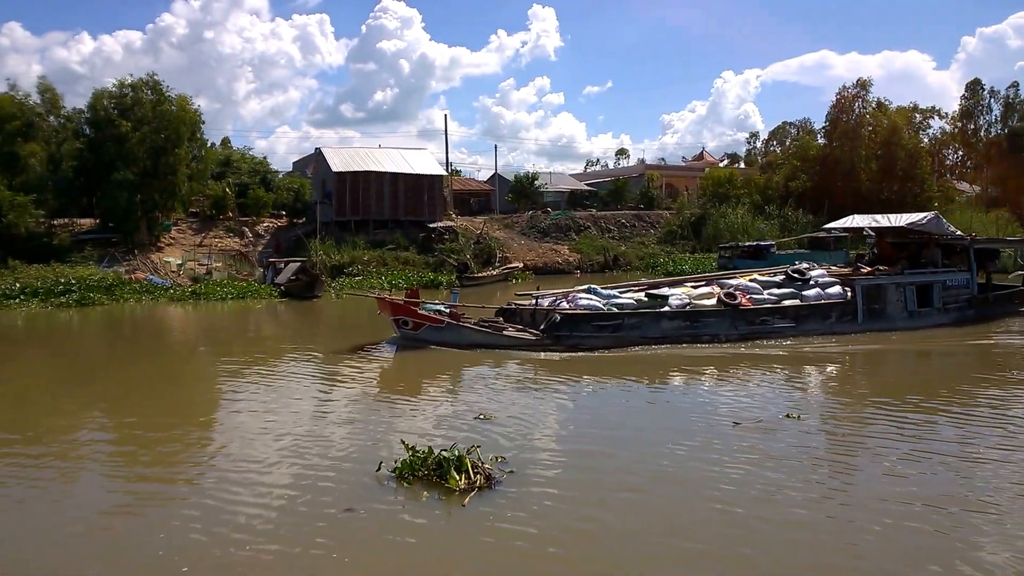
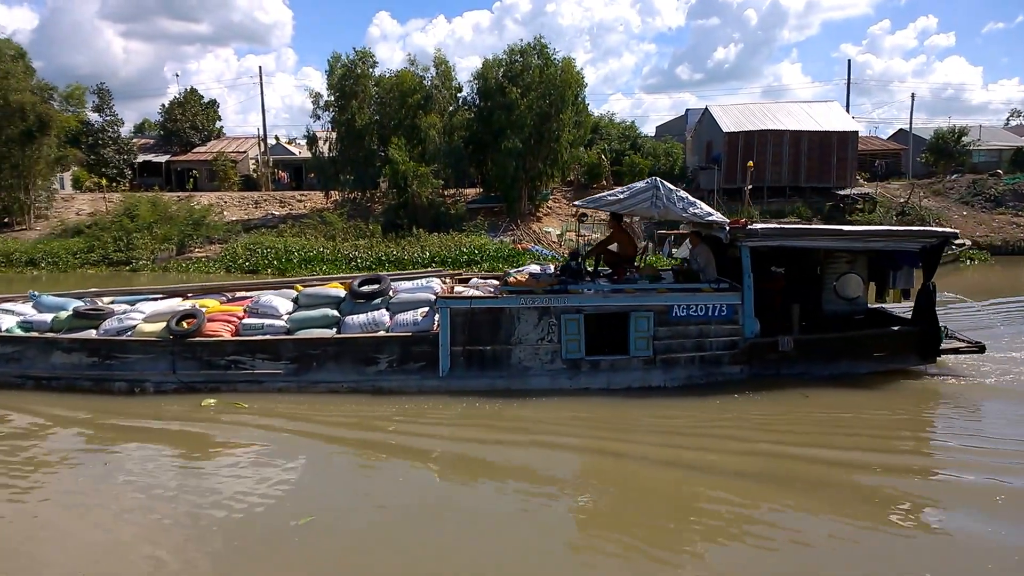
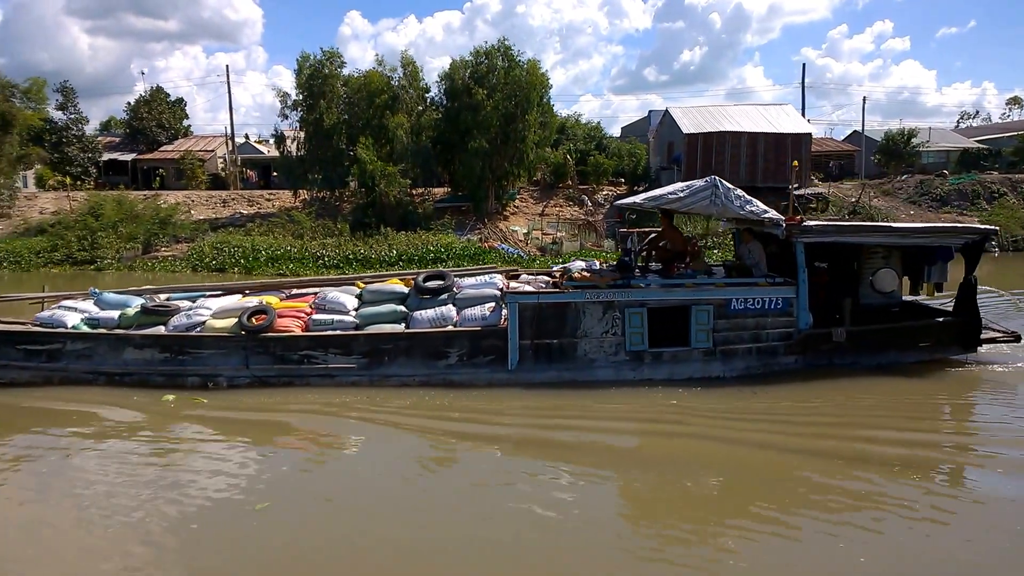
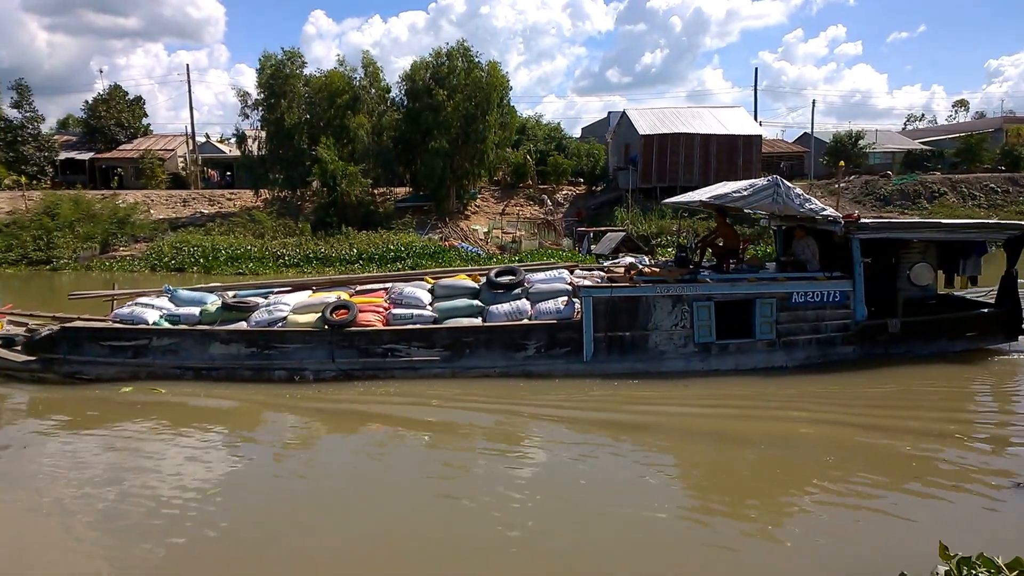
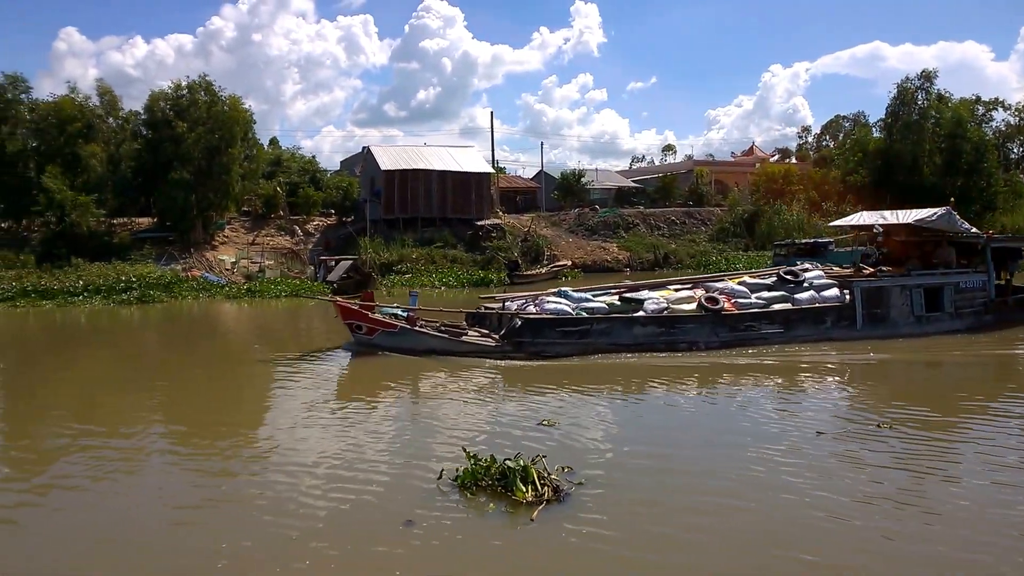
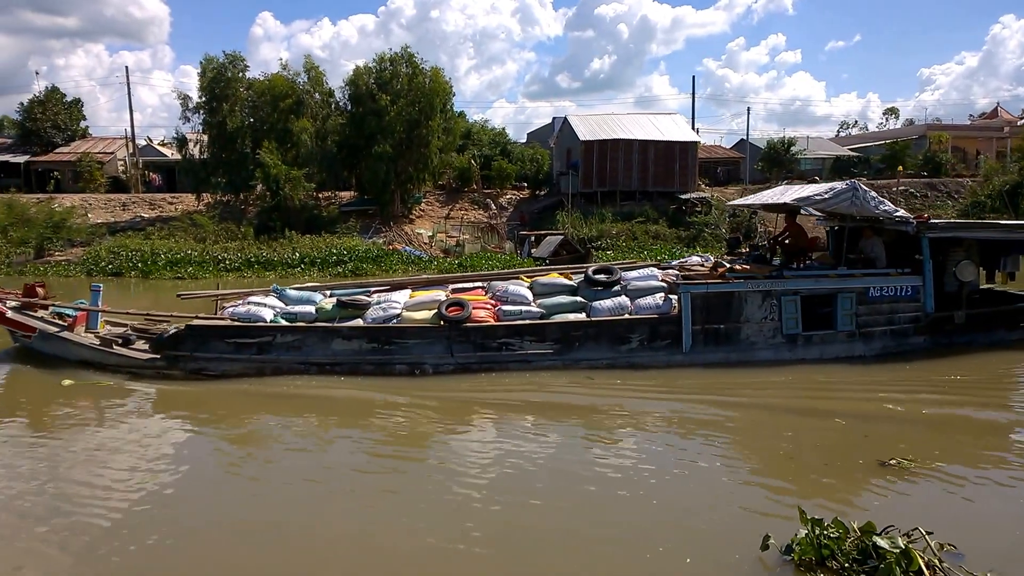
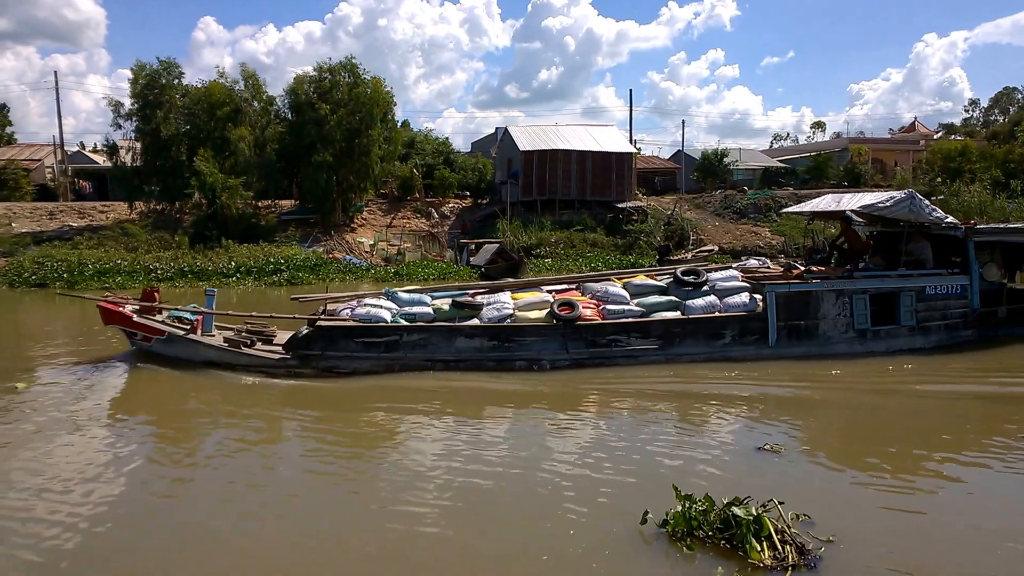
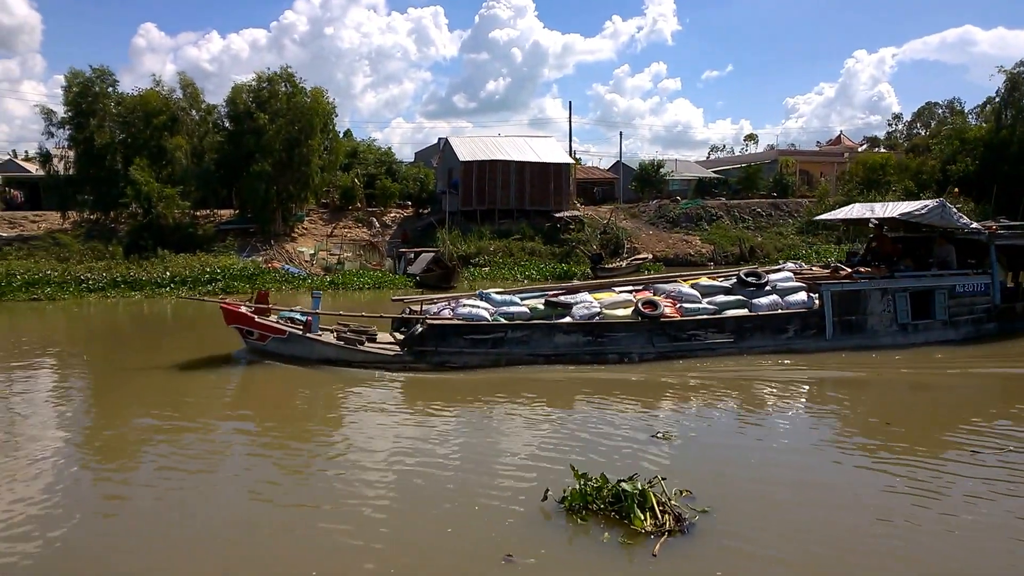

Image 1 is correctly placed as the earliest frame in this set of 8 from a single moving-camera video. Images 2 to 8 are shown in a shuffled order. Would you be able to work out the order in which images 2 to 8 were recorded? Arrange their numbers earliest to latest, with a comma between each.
5, 8, 7, 6, 4, 3, 2
